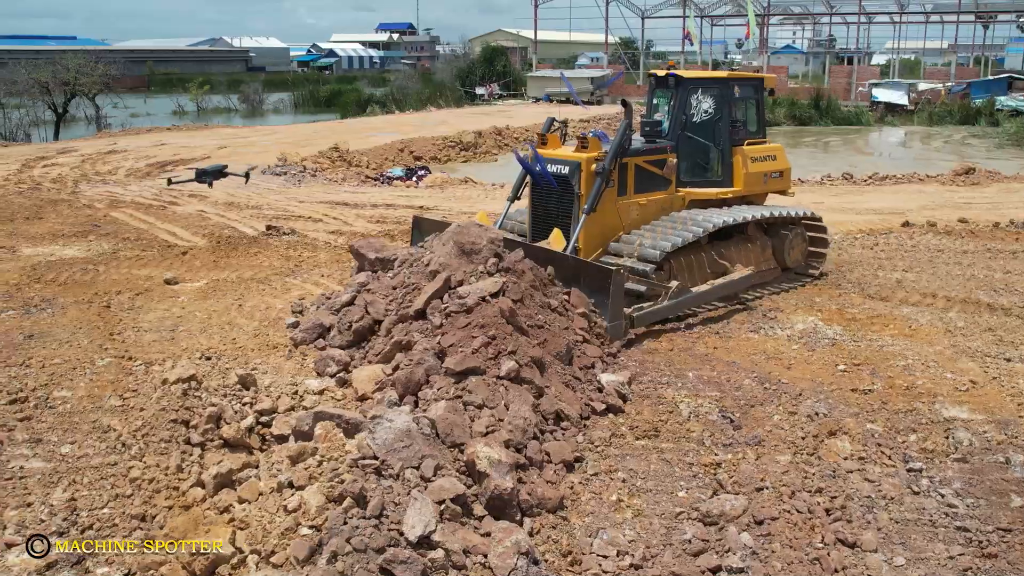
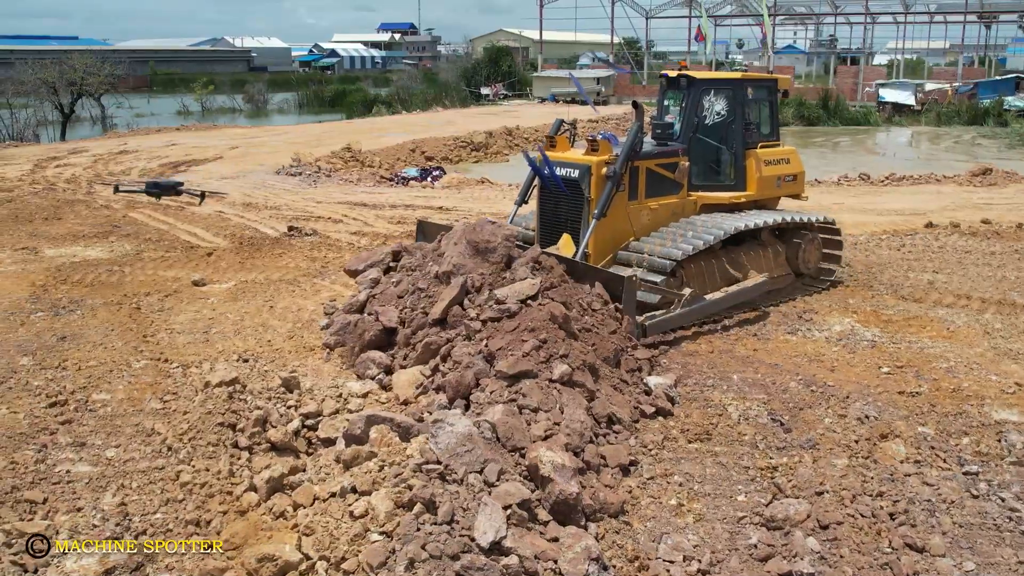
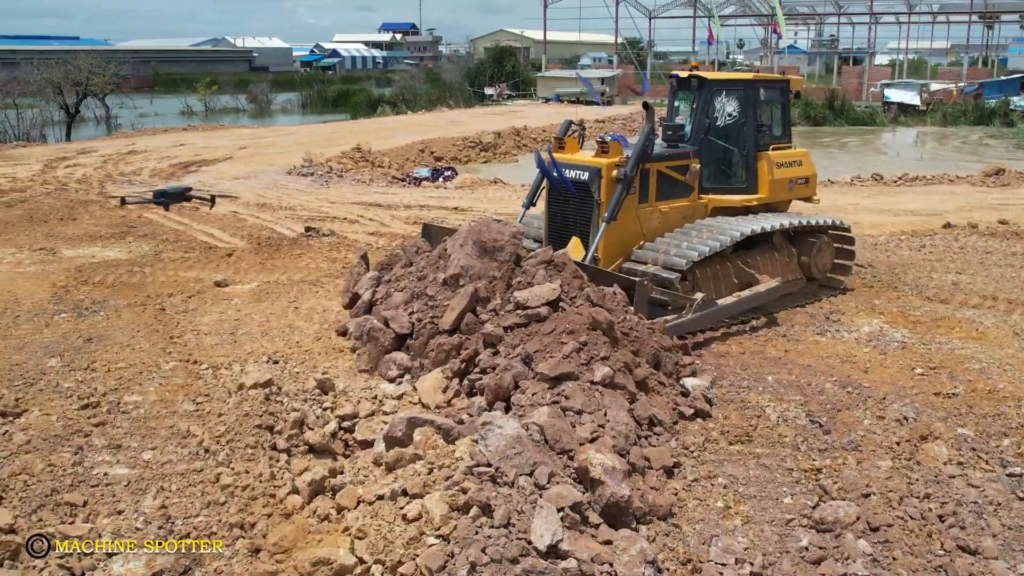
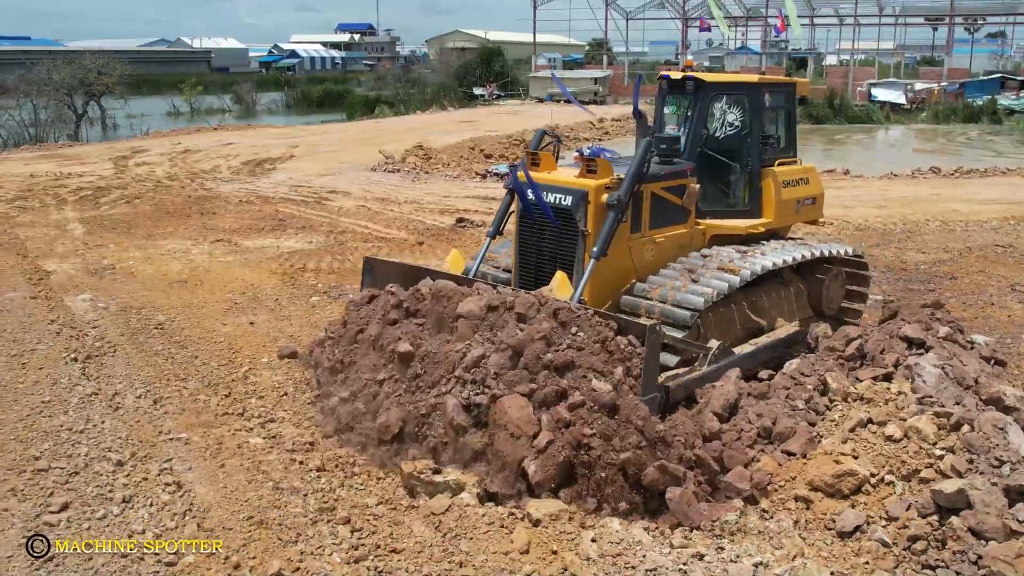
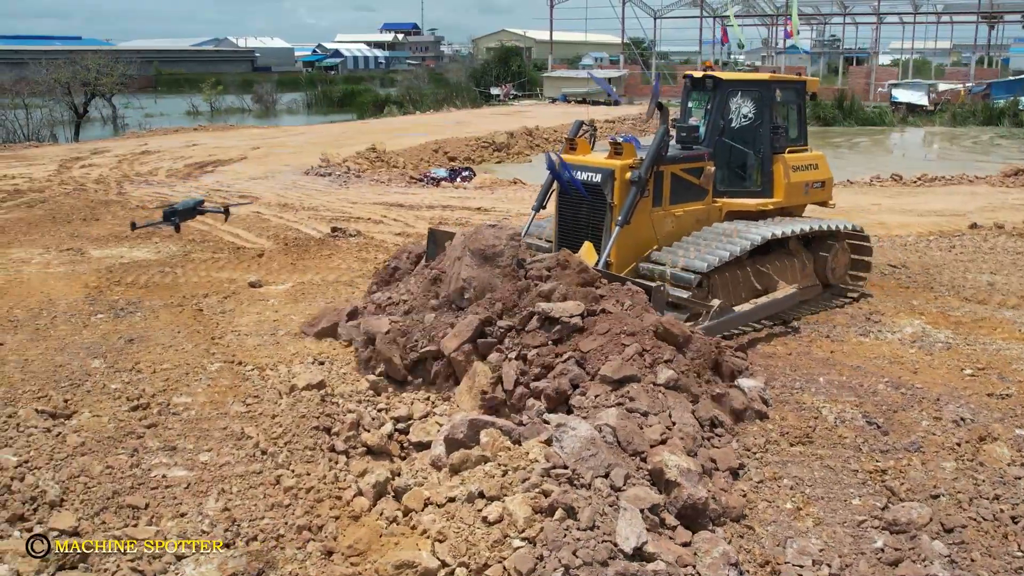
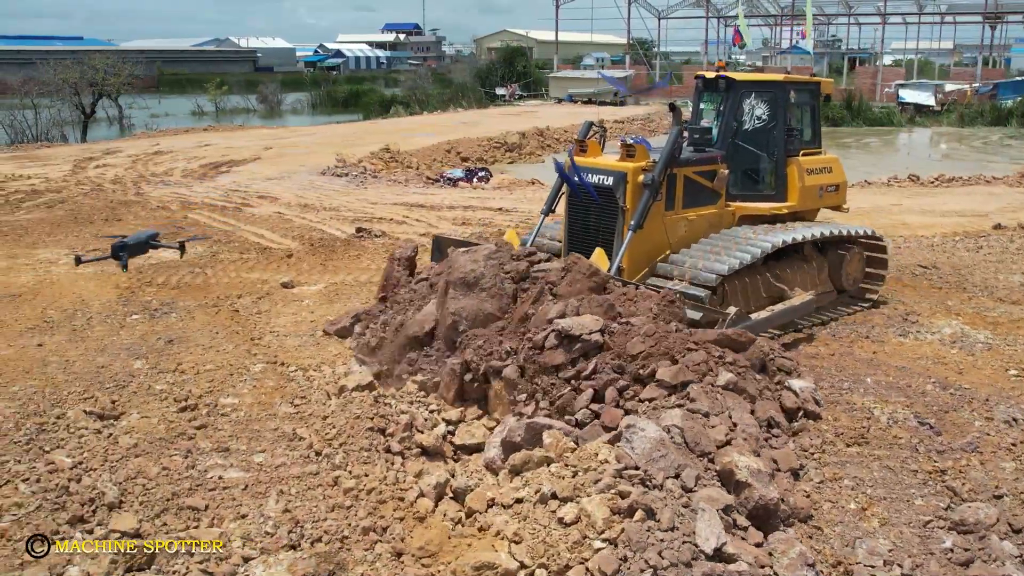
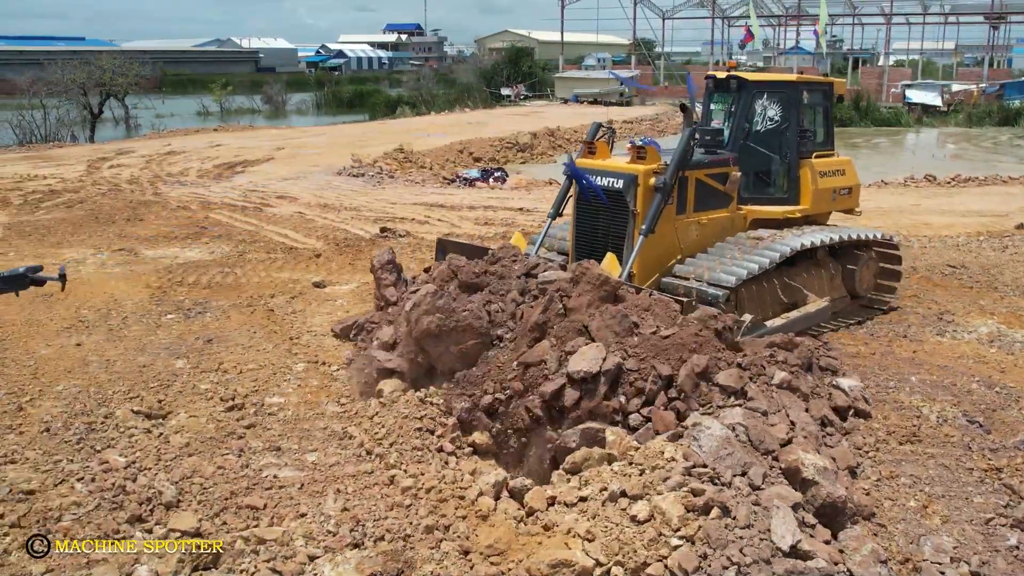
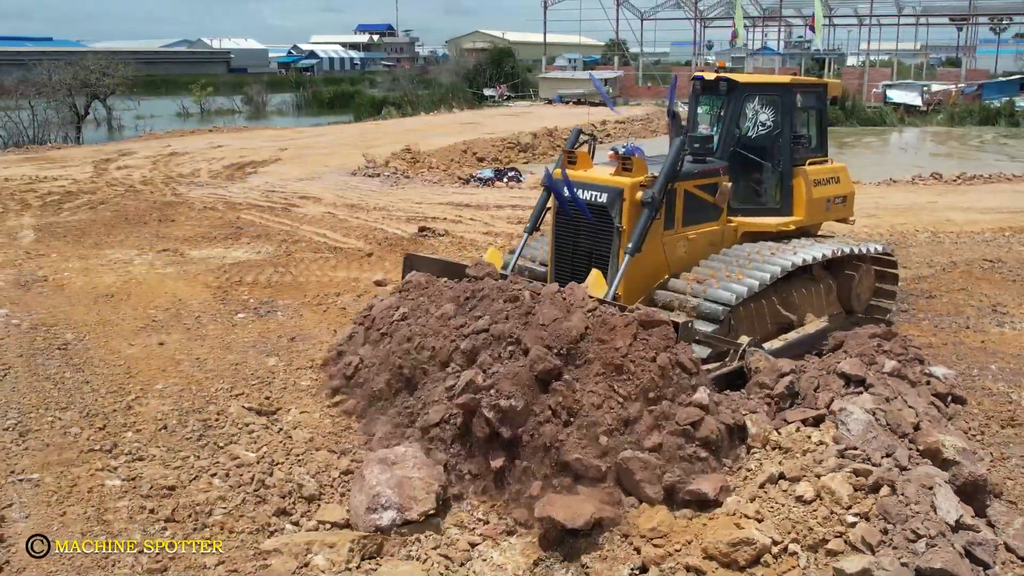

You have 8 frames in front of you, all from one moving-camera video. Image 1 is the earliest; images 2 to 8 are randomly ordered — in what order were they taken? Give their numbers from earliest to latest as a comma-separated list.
2, 3, 5, 6, 7, 8, 4
